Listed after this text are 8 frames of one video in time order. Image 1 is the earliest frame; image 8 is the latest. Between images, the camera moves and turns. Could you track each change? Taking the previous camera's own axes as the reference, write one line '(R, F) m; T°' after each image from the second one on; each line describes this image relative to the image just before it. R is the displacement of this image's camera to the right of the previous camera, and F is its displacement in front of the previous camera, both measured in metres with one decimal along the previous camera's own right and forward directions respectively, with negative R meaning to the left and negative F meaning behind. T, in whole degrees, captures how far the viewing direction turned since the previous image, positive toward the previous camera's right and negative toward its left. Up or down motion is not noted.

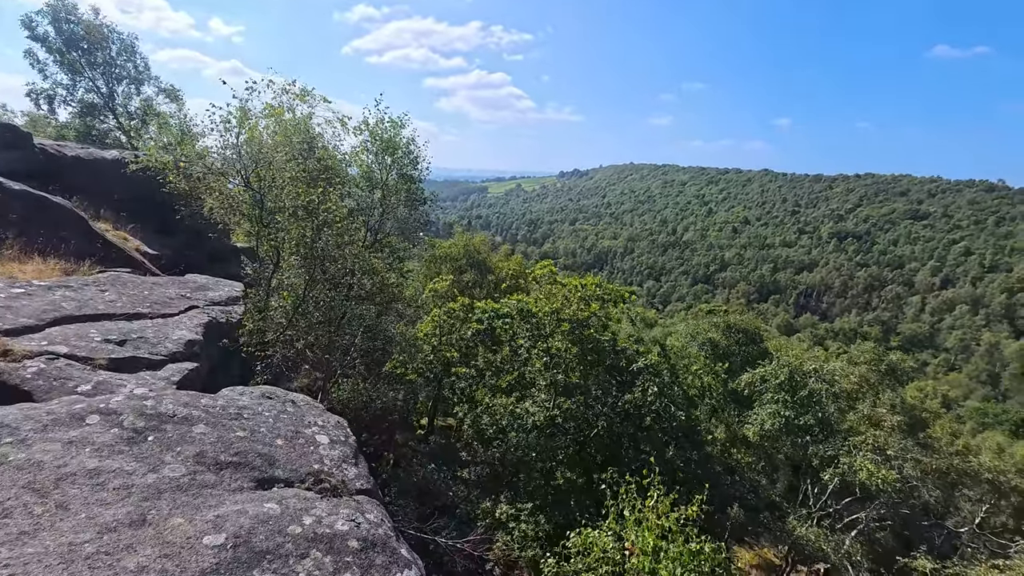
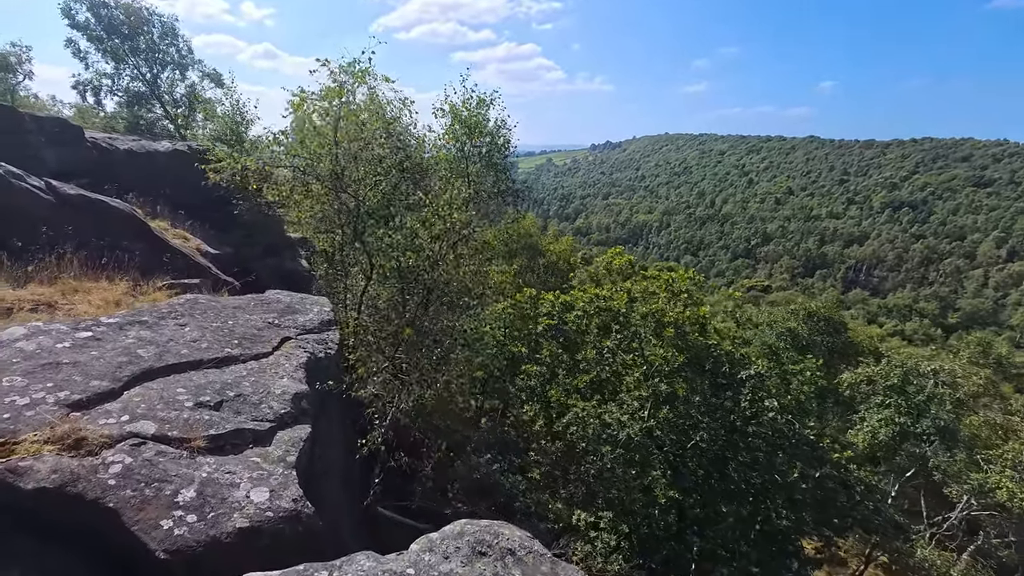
(-1.4, +1.3) m; -3°
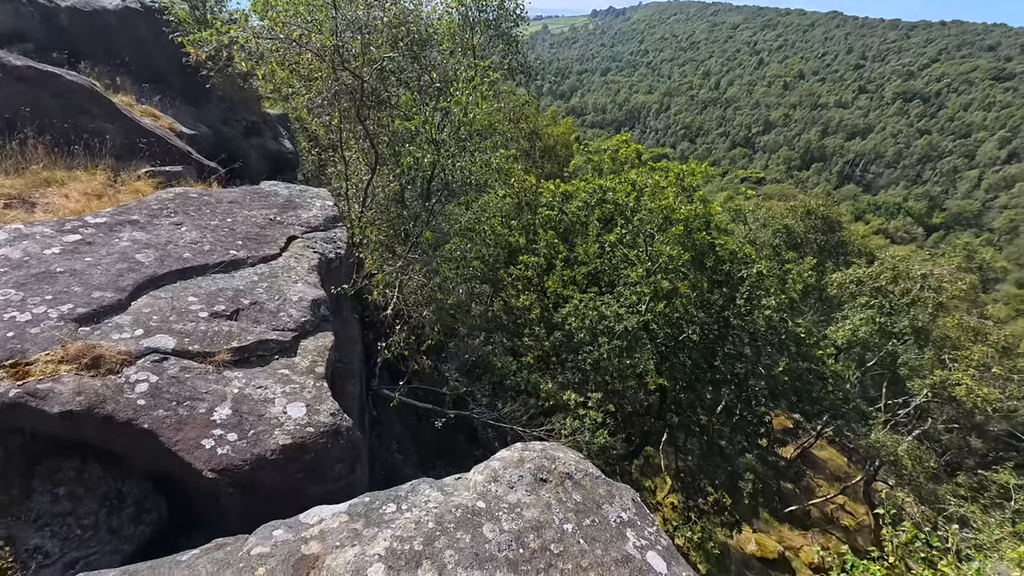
(-0.4, +0.3) m; +2°
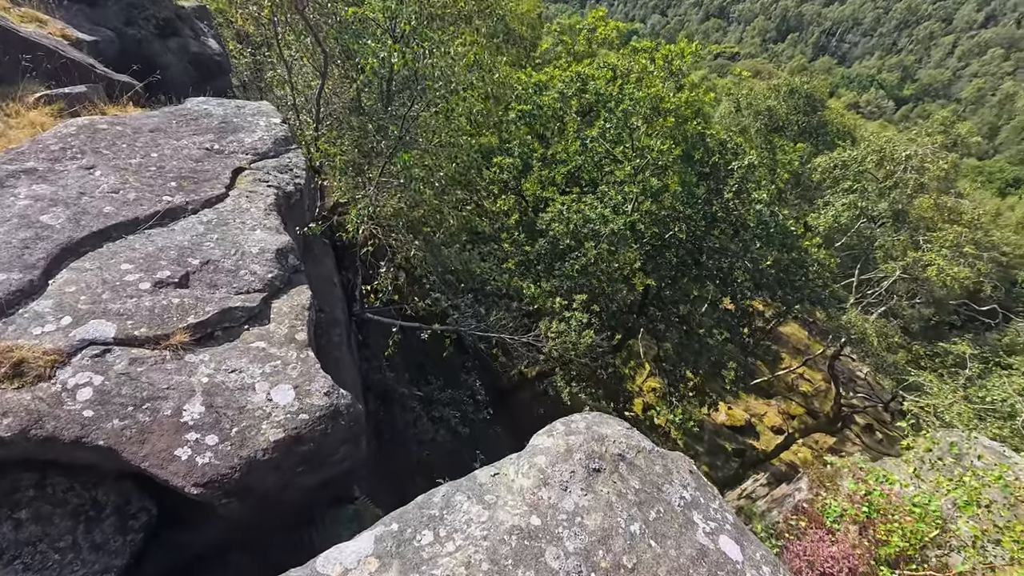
(-0.2, +0.5) m; +3°
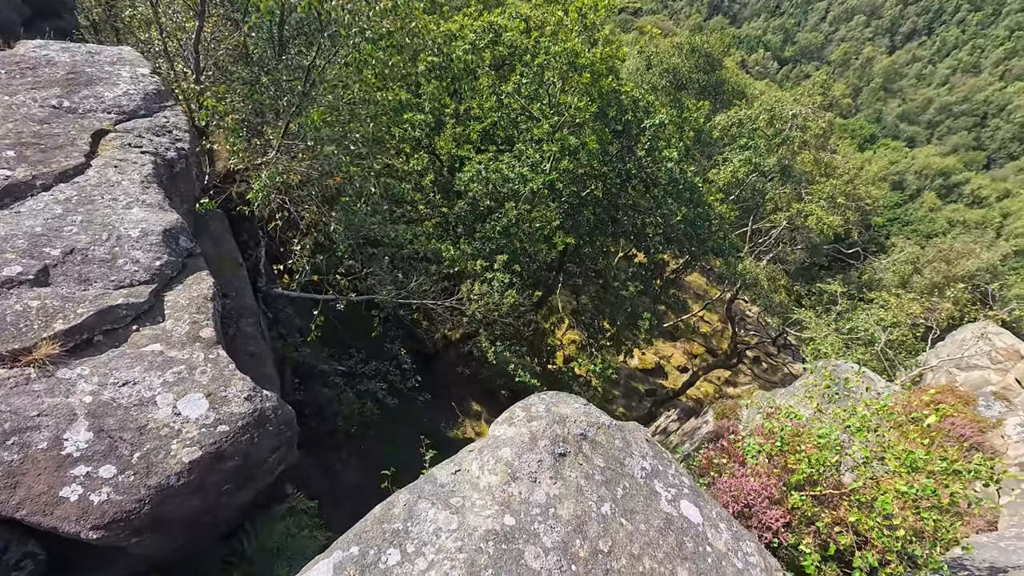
(-0.1, +0.2) m; +10°
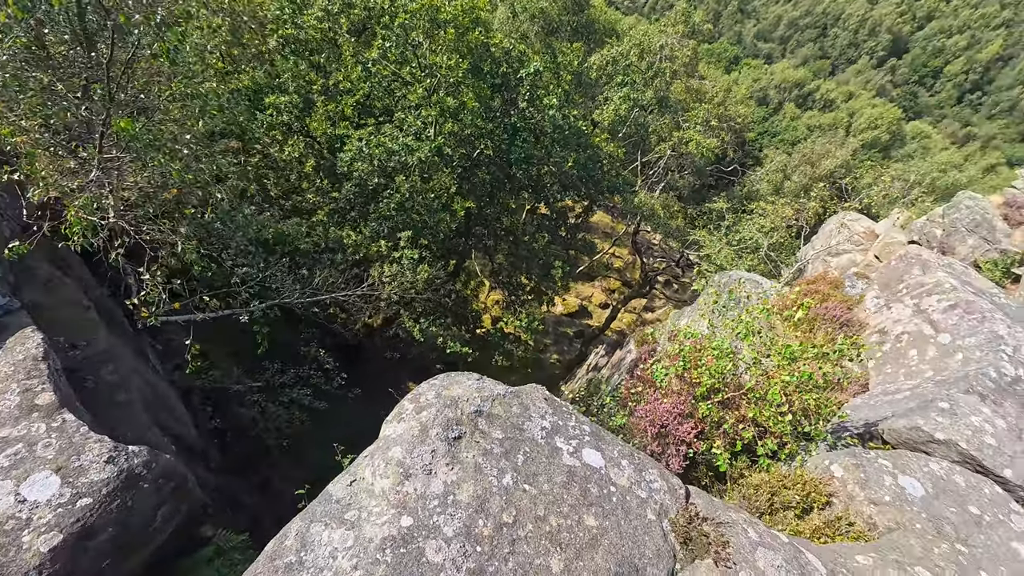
(+0.2, +0.1) m; +9°
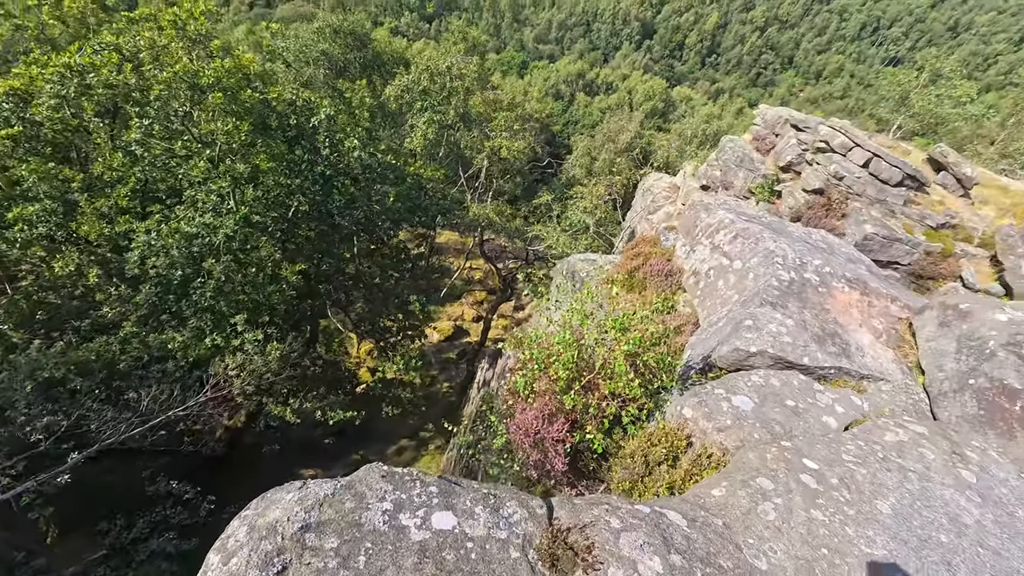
(+0.4, 0.0) m; +15°
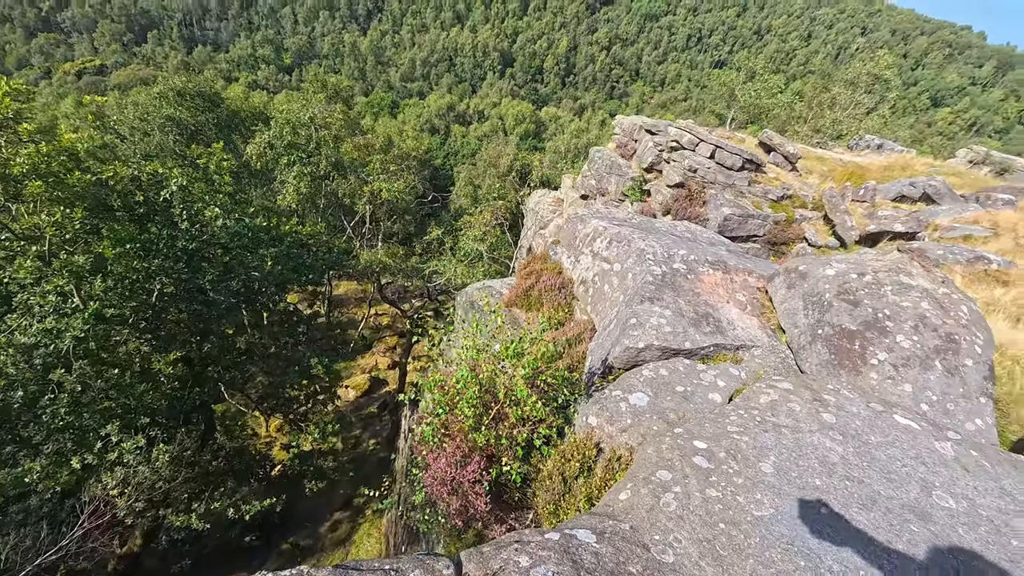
(+0.2, 0.0) m; +11°
